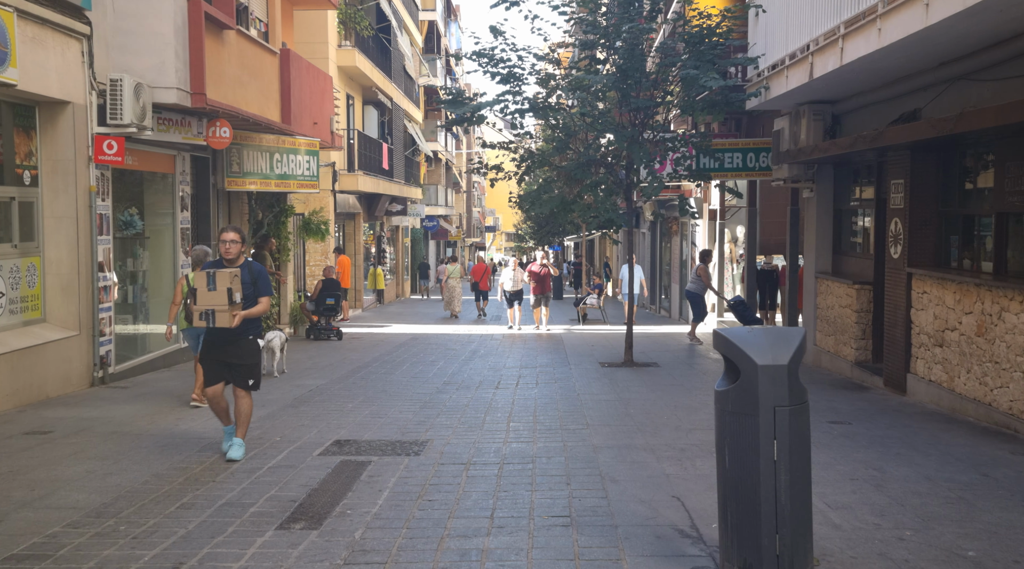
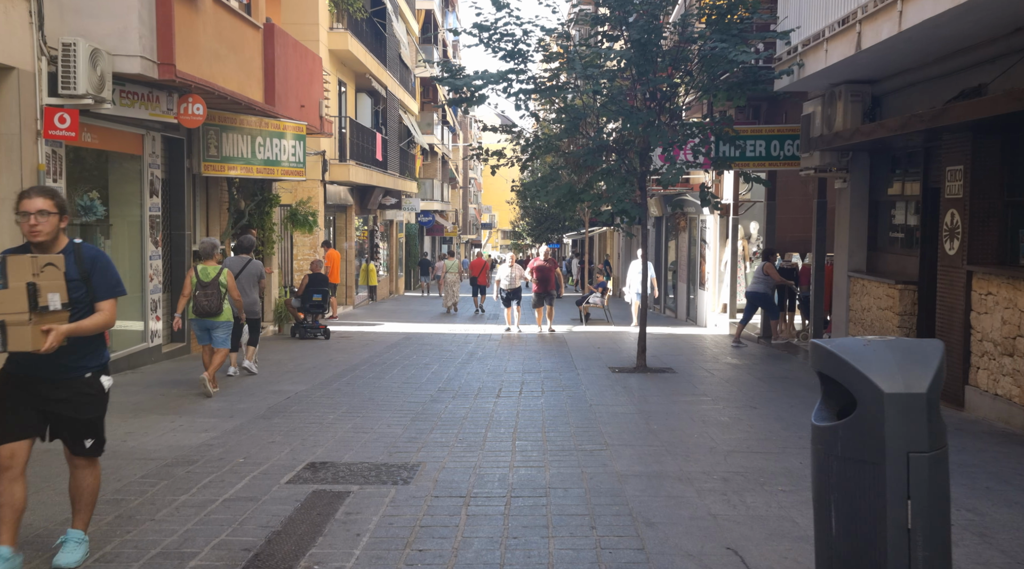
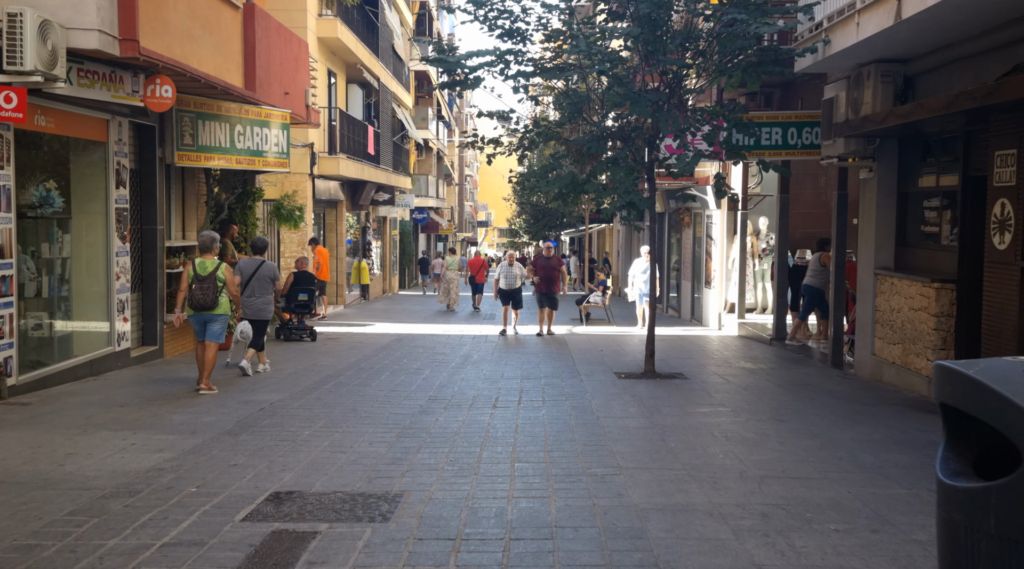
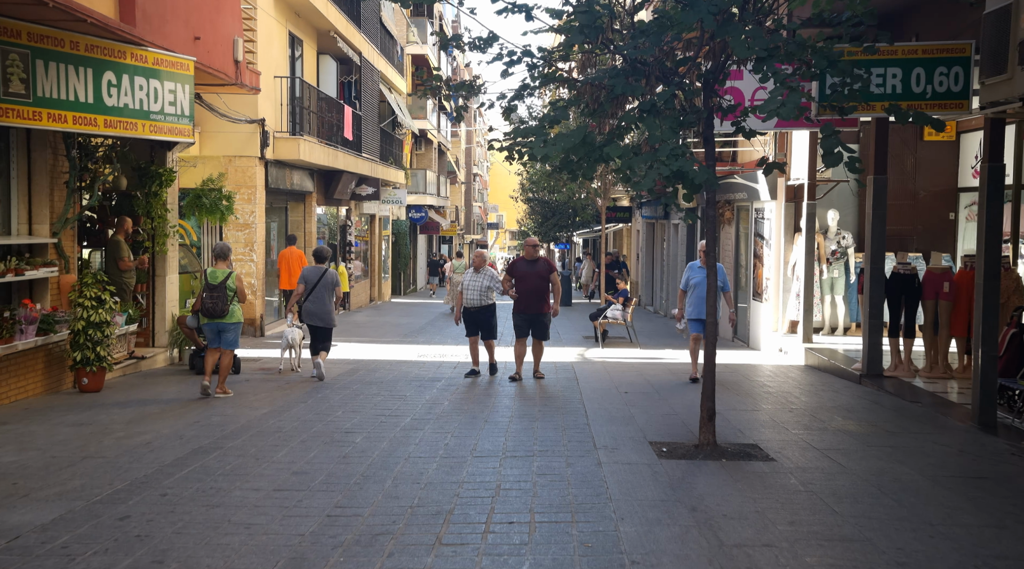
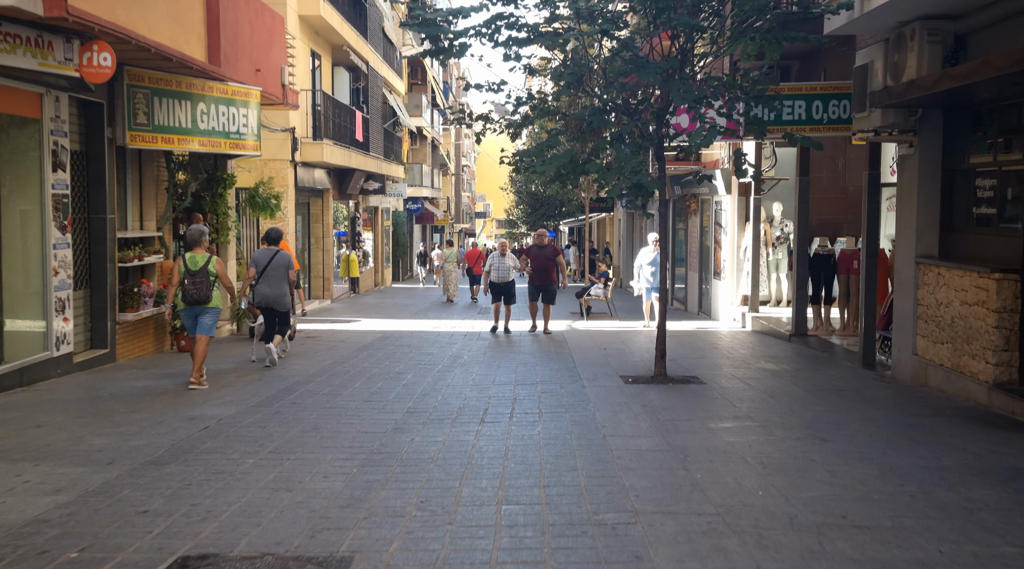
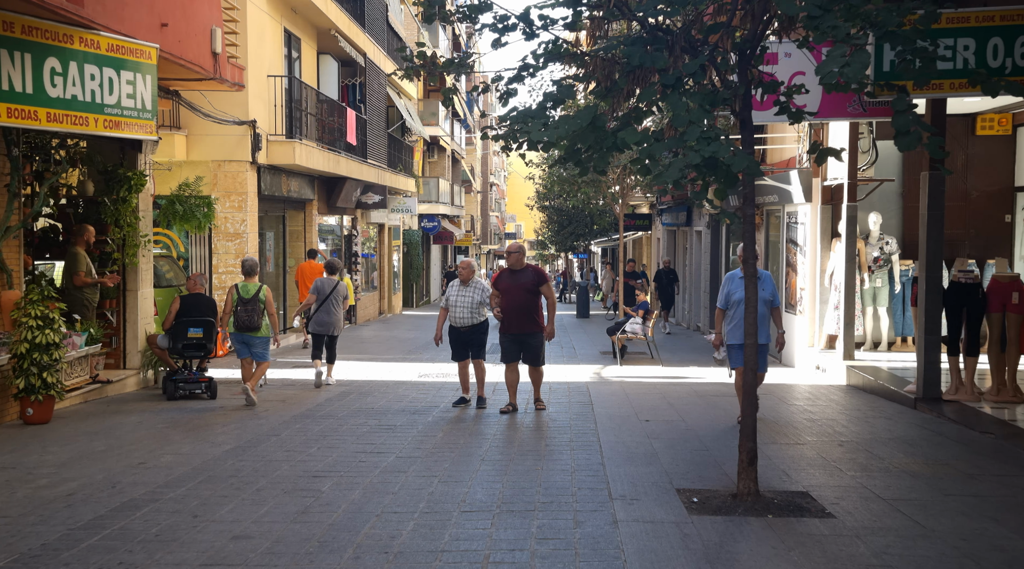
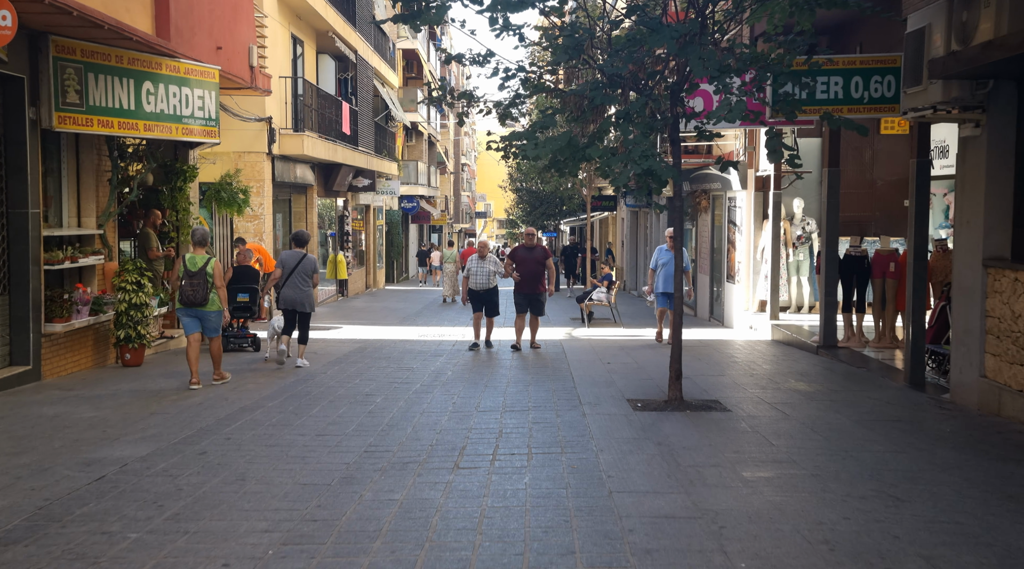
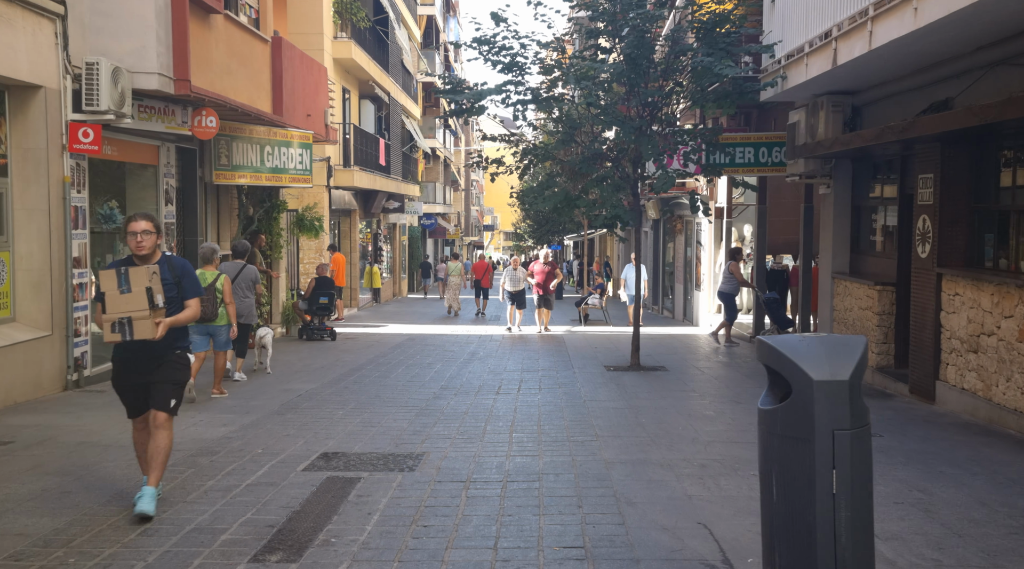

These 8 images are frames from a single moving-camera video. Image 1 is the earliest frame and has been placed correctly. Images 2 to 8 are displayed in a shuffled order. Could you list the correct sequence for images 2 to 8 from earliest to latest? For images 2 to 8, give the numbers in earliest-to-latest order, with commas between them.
8, 2, 3, 5, 7, 4, 6
